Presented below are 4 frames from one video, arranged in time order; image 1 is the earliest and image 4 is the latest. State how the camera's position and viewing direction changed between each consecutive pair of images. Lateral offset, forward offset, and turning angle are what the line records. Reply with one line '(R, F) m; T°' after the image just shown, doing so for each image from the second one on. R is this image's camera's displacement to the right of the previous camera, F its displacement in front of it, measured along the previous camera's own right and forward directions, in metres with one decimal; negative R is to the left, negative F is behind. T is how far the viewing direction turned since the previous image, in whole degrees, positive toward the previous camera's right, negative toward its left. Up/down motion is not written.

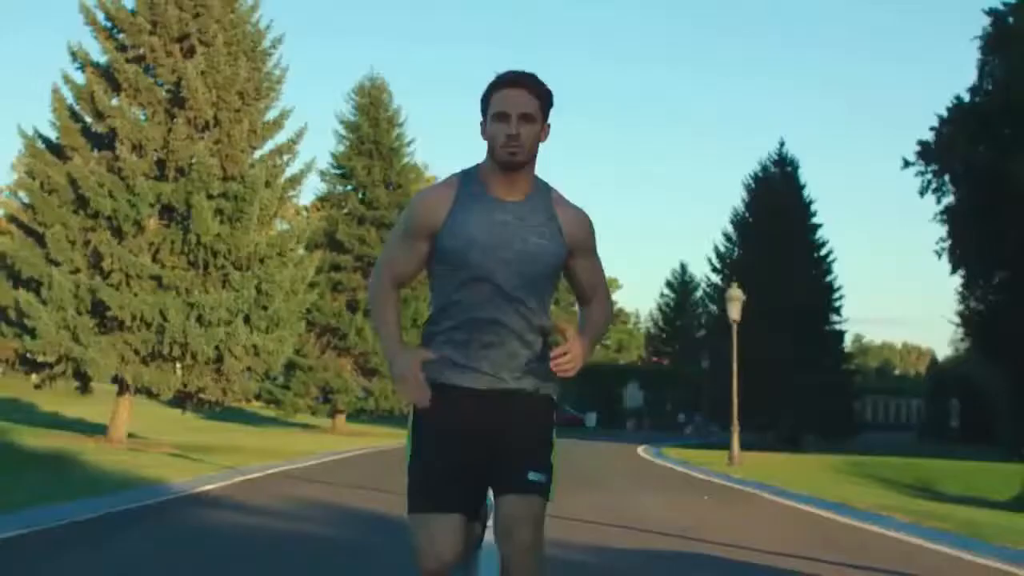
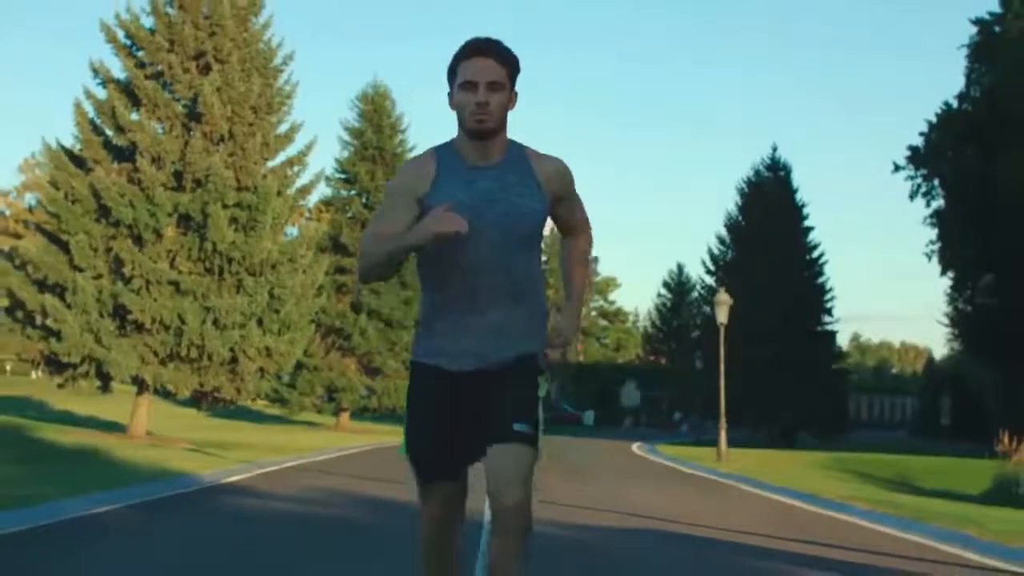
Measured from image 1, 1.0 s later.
(0.0, -0.6) m; 0°
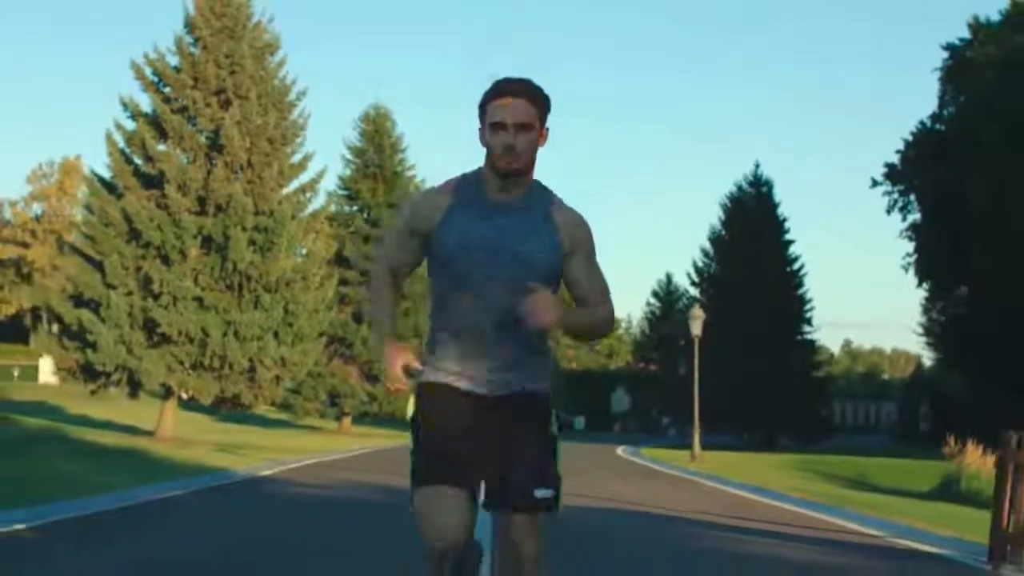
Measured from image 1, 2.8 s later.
(0.0, -1.2) m; 0°
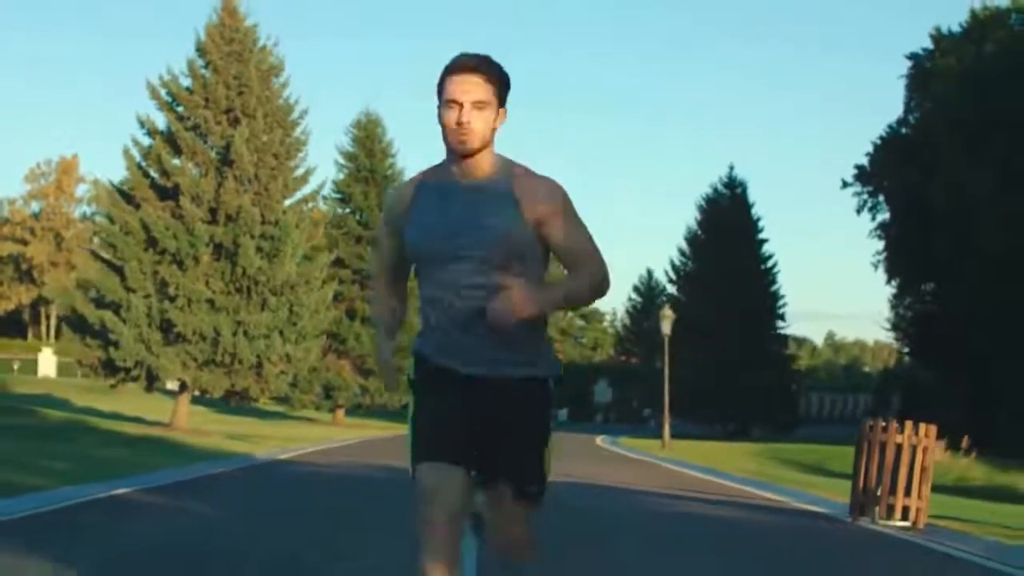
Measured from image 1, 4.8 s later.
(0.0, -1.2) m; +1°
